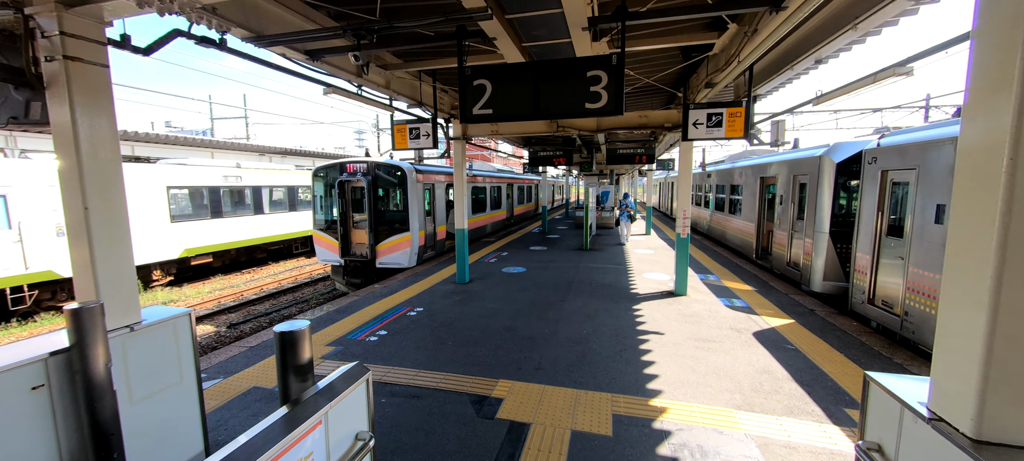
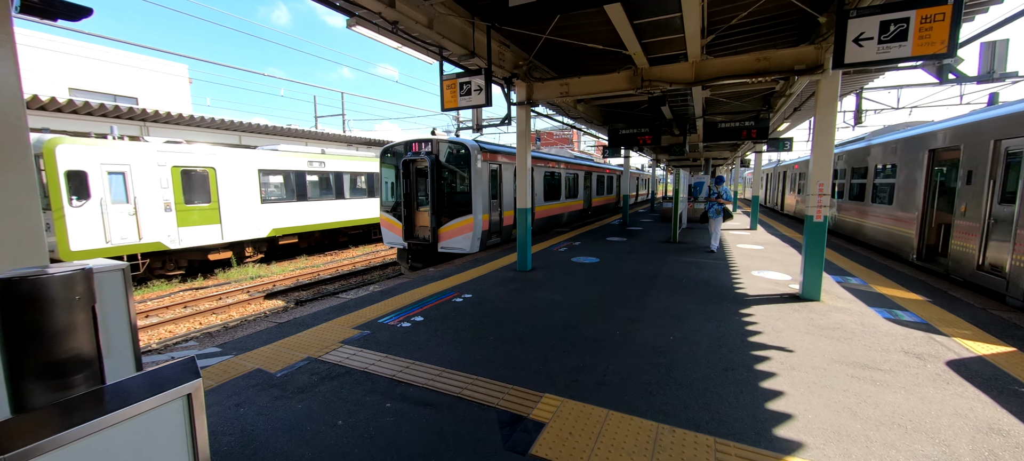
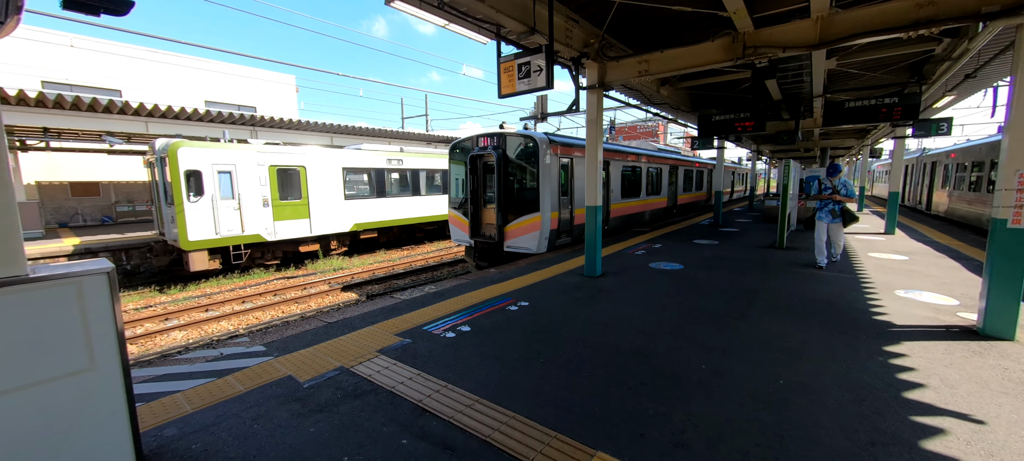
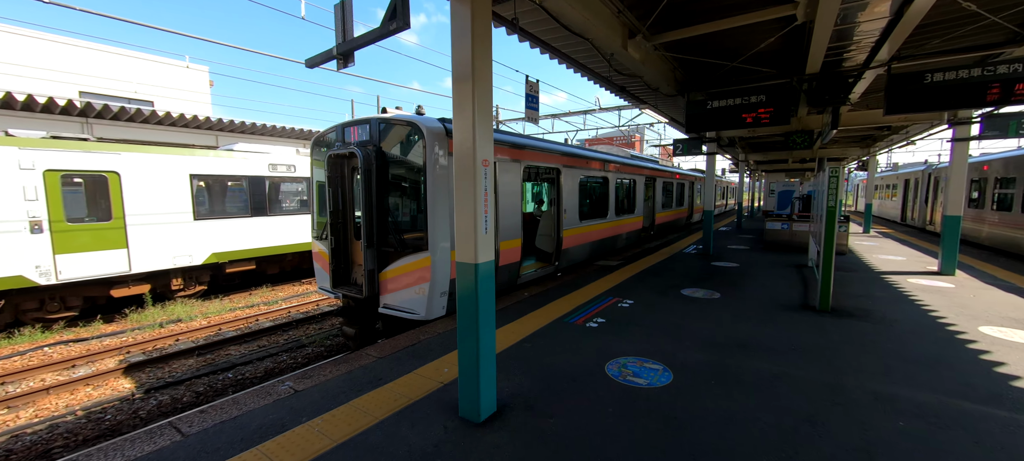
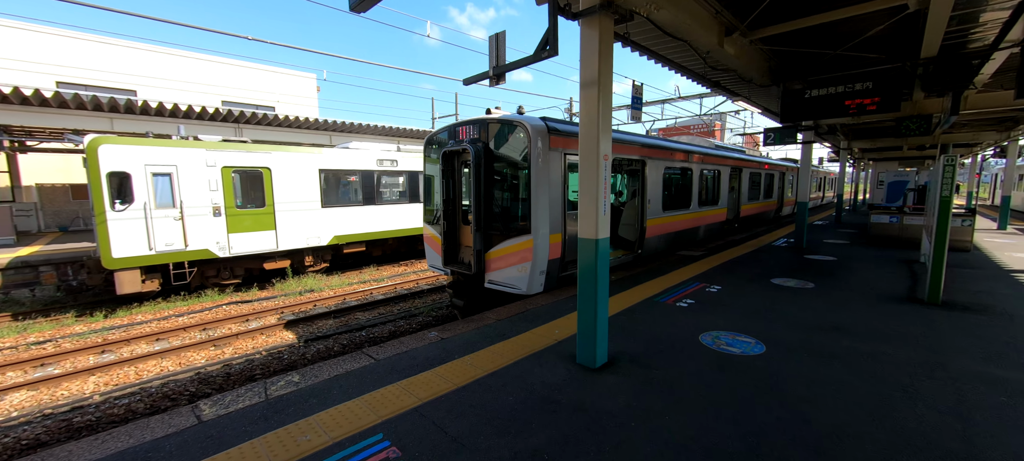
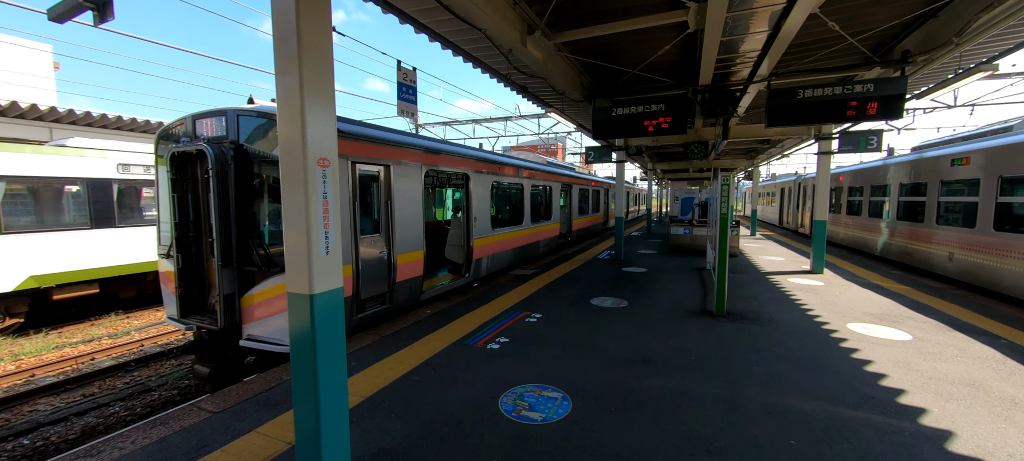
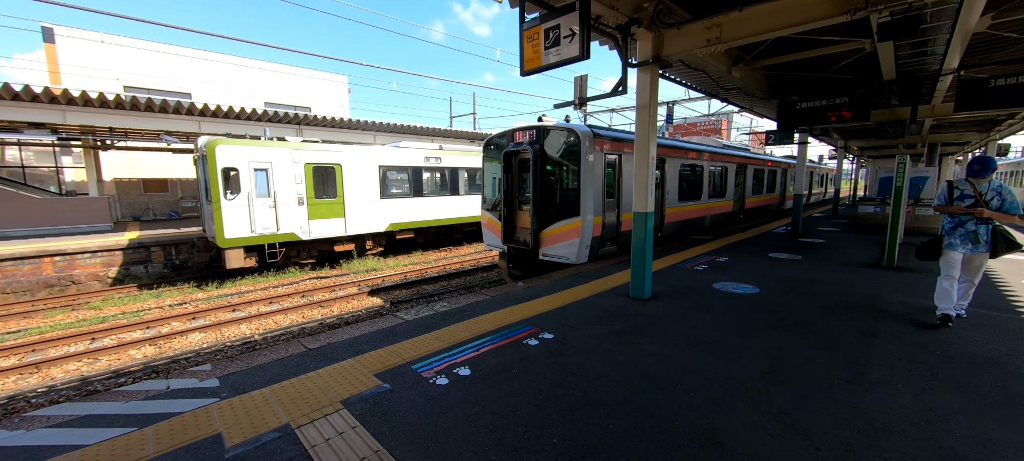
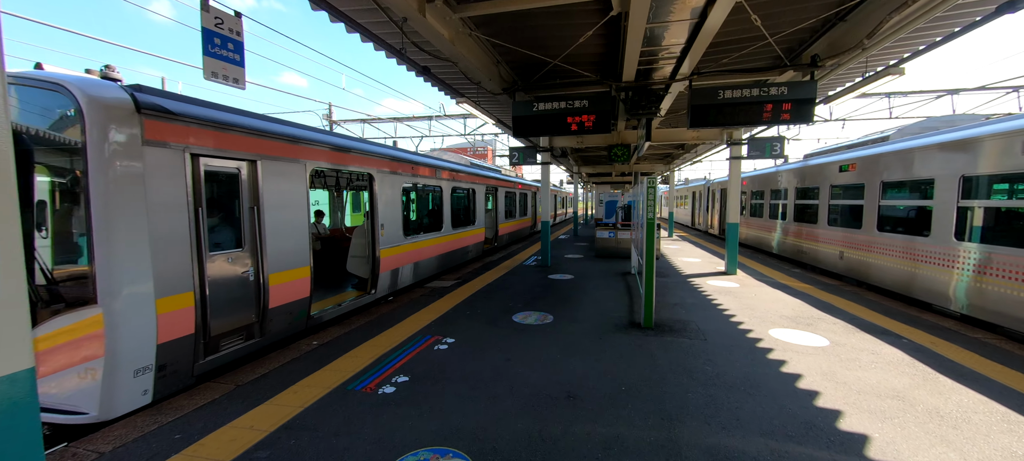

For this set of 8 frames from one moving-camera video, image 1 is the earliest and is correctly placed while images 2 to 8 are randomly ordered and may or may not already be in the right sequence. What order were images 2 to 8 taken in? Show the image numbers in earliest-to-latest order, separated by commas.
2, 3, 7, 5, 4, 6, 8
